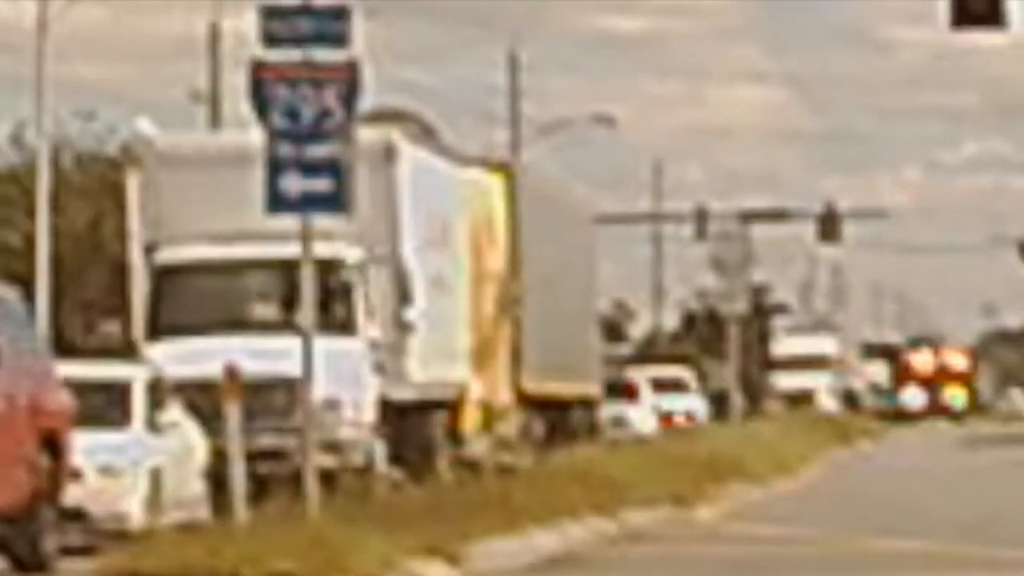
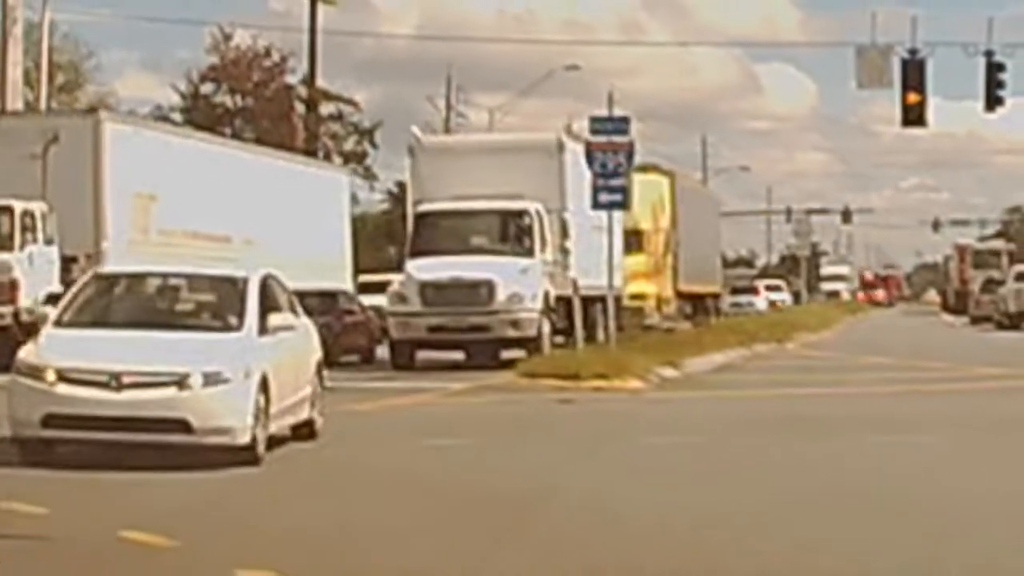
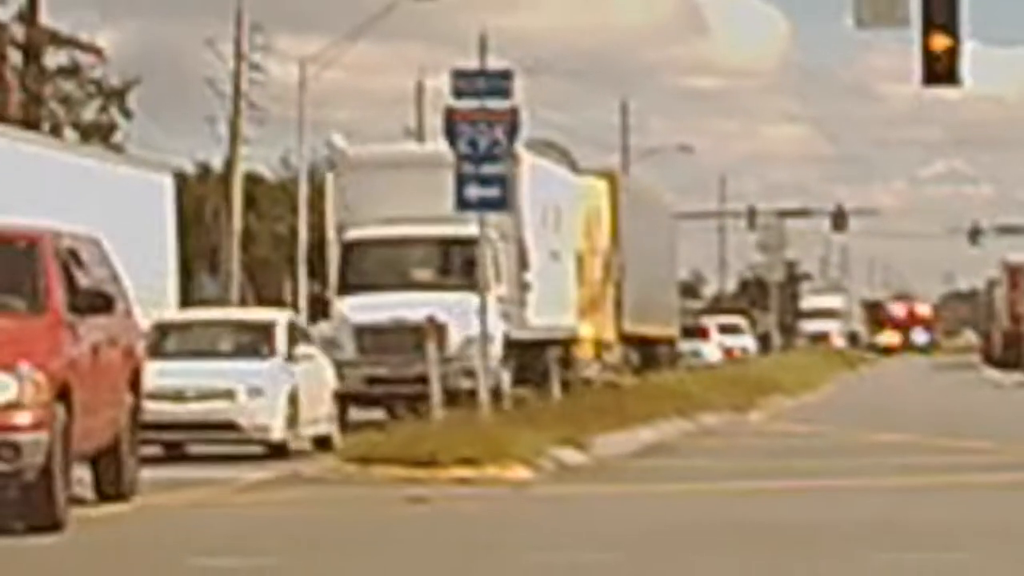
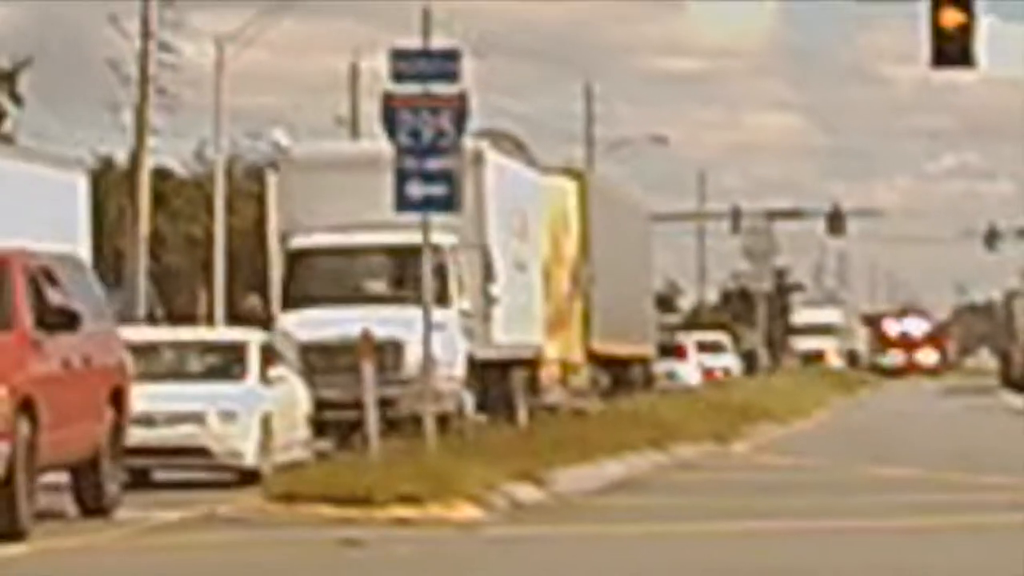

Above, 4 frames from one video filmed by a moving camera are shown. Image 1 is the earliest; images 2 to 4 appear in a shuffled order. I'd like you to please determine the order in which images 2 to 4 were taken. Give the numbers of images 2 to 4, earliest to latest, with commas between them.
4, 3, 2
